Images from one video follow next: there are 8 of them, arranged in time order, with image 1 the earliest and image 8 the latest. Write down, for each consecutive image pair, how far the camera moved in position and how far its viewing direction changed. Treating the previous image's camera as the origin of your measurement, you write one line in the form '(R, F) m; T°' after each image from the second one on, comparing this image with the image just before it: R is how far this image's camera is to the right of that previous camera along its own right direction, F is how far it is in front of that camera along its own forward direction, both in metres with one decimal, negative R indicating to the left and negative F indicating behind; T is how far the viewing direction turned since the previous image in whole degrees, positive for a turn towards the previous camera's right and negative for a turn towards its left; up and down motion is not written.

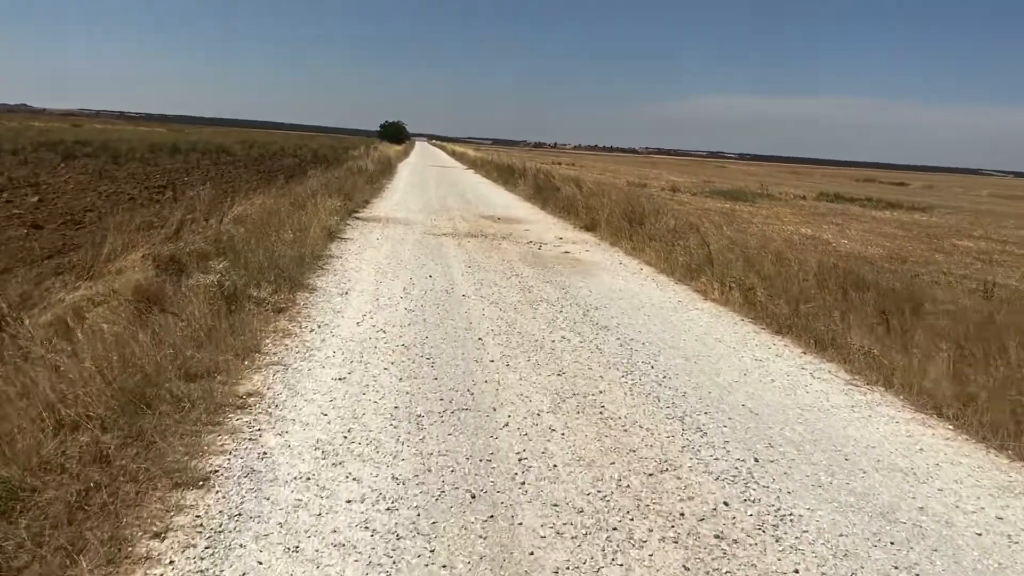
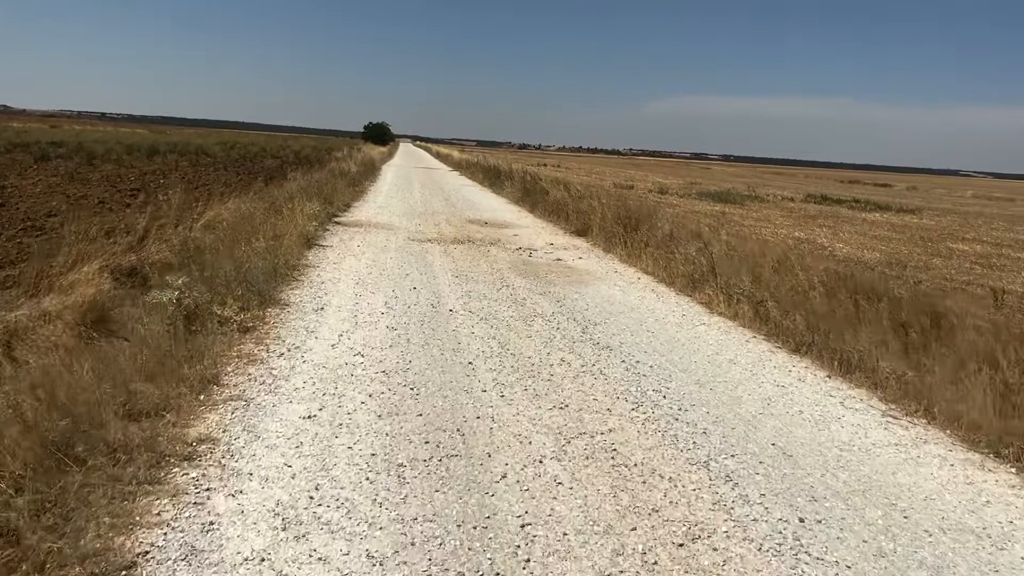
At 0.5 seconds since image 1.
(-0.1, +0.7) m; +1°
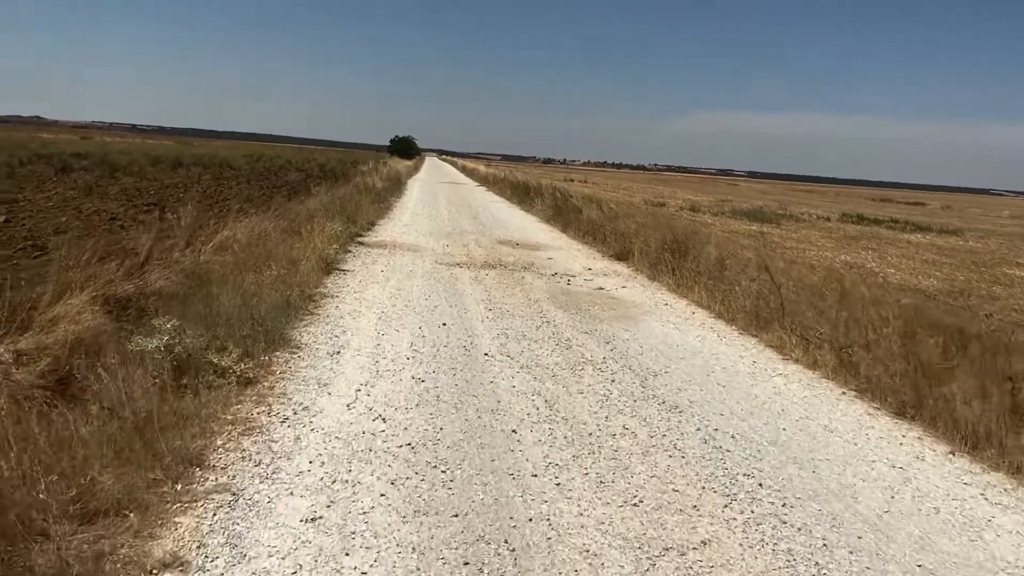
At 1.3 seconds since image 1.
(-0.2, +1.0) m; -2°
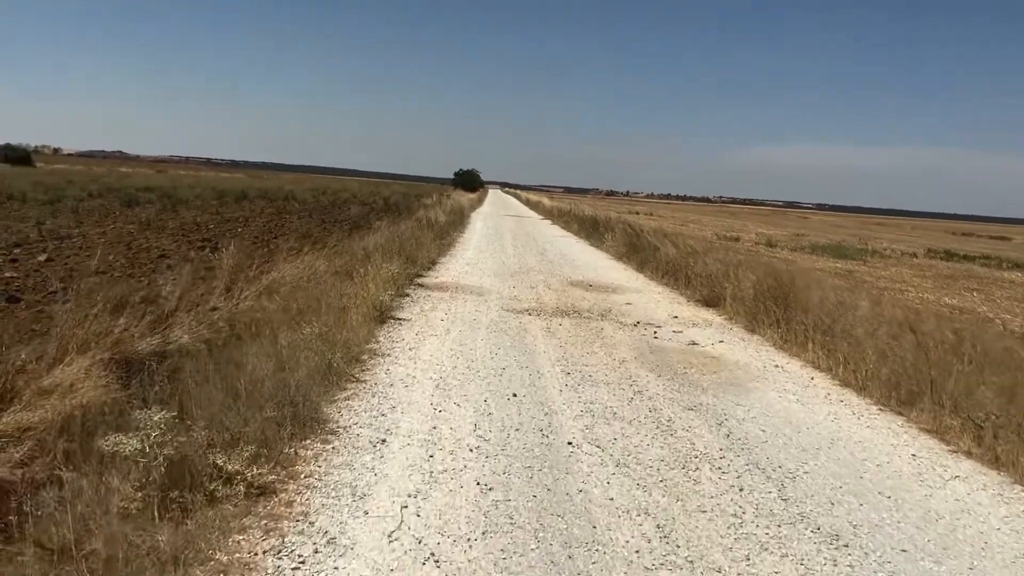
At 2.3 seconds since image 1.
(-0.2, +1.4) m; -4°
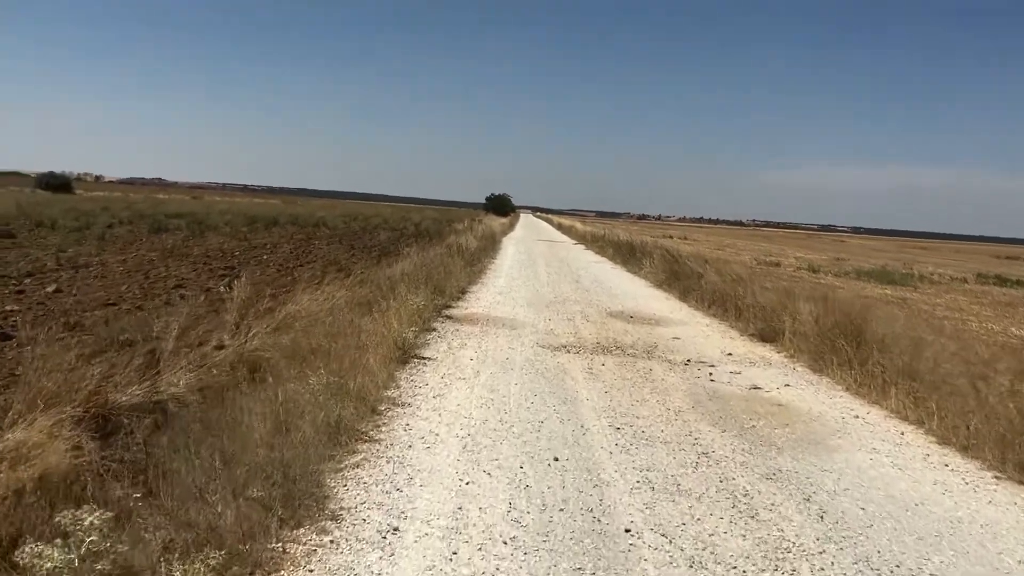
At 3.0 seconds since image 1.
(-0.1, +1.0) m; -2°
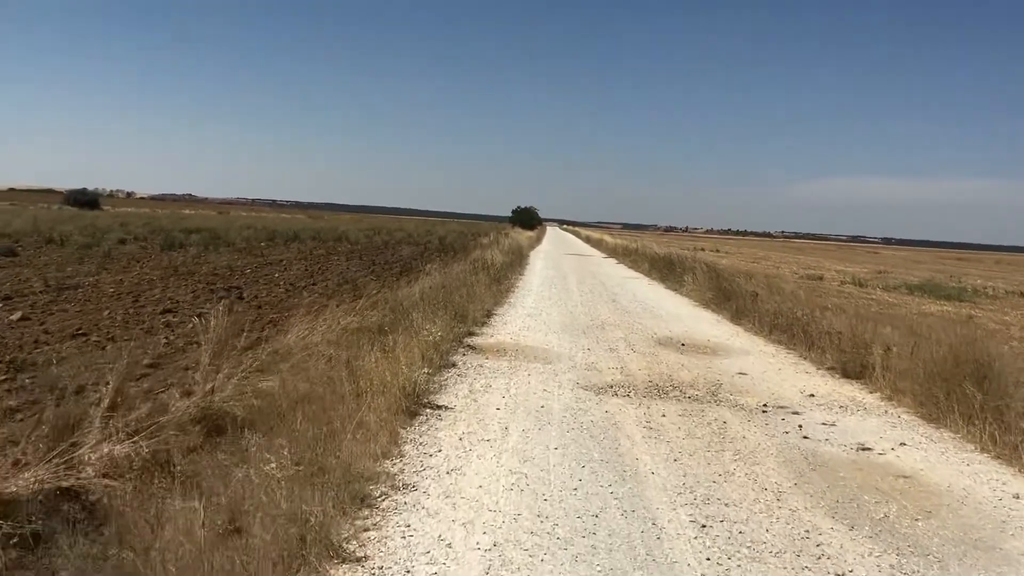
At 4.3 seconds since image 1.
(-0.1, +1.8) m; -2°
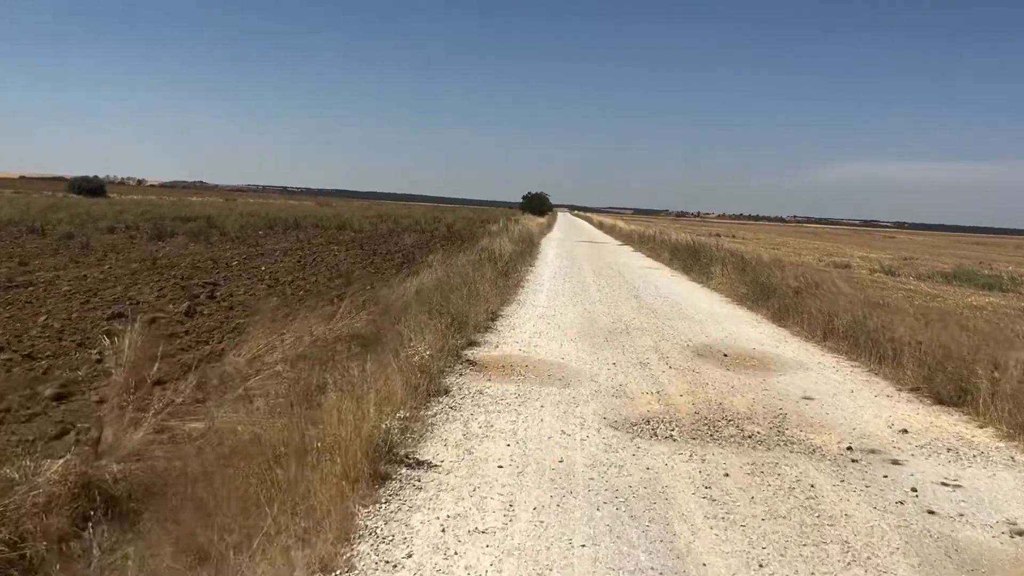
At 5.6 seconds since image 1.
(0.0, +1.9) m; -1°
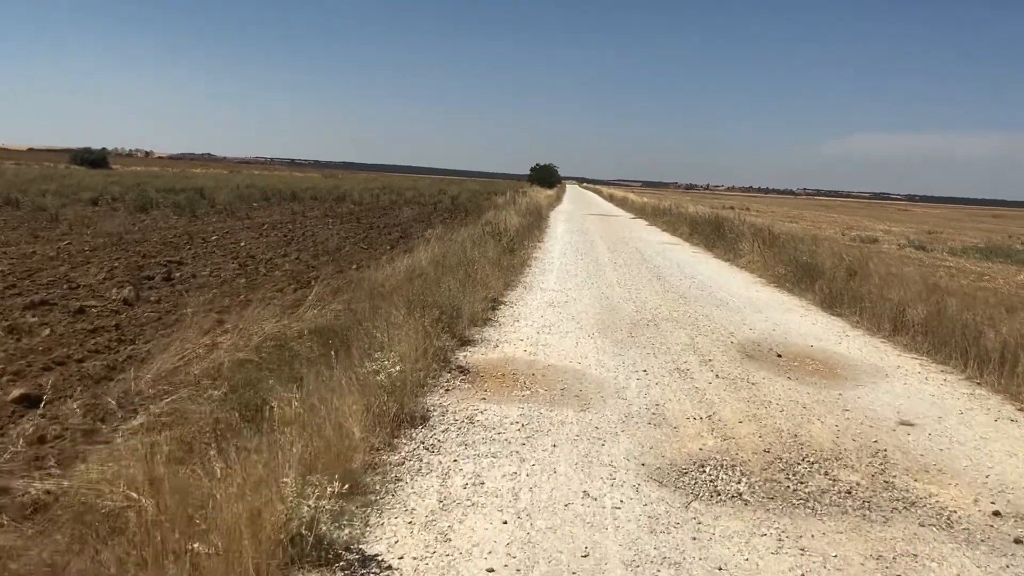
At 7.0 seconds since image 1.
(0.0, +1.9) m; -1°
